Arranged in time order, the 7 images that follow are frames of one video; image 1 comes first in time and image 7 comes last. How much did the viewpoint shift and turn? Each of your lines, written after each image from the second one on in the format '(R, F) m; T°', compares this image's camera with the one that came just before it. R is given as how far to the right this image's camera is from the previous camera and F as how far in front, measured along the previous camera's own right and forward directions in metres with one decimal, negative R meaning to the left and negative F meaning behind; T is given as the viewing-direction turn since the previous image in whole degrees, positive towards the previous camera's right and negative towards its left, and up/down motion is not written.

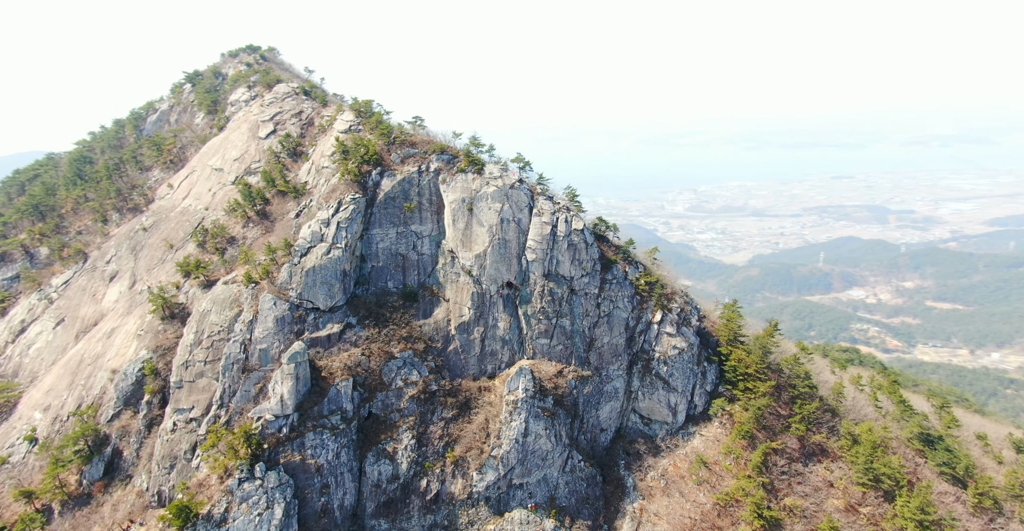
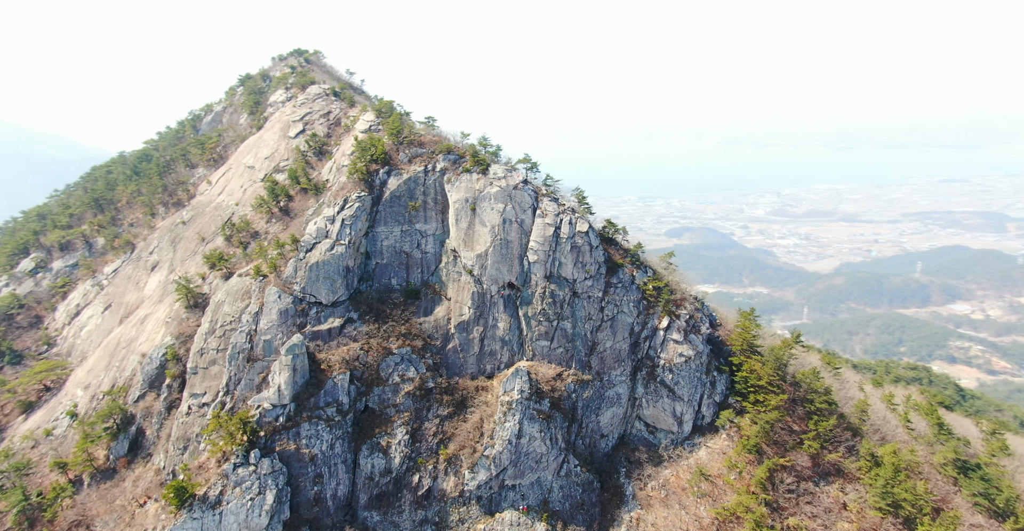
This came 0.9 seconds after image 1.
(+3.3, +0.4) m; -5°
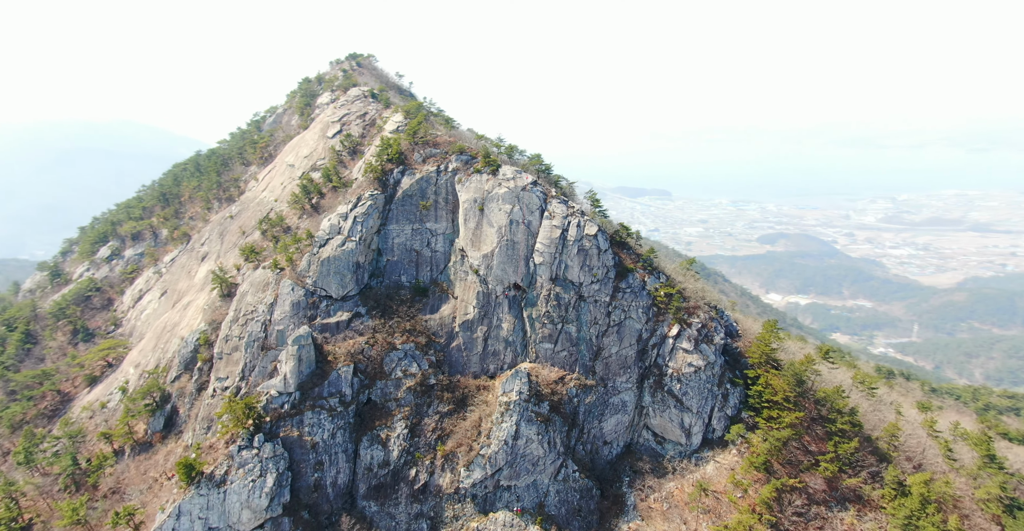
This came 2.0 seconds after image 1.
(+3.7, +0.3) m; -6°
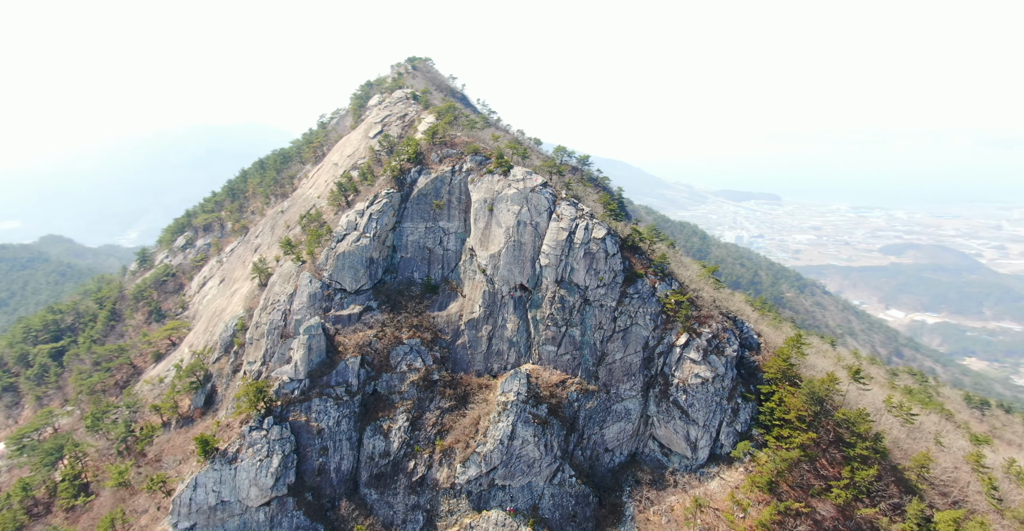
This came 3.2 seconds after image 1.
(+4.3, +0.1) m; -7°
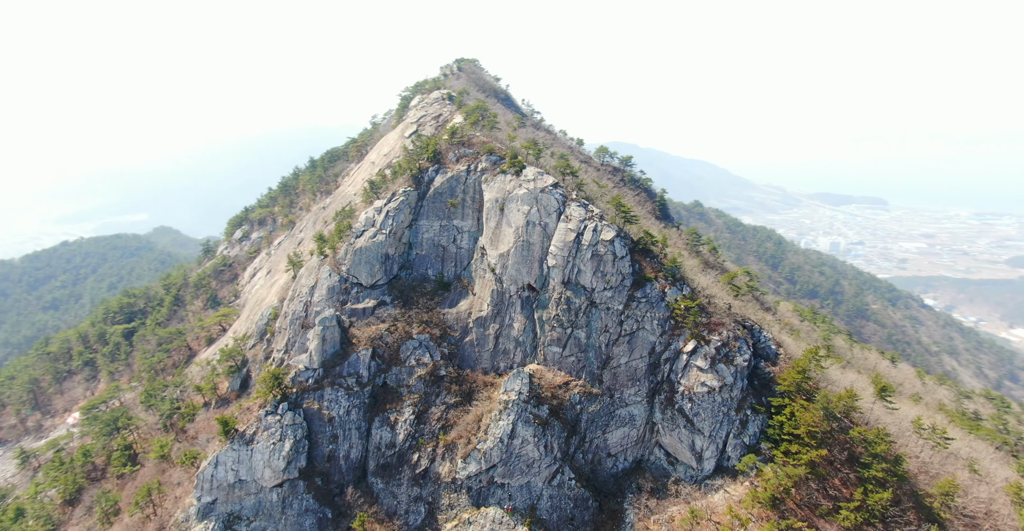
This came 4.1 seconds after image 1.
(+3.5, -0.1) m; -6°
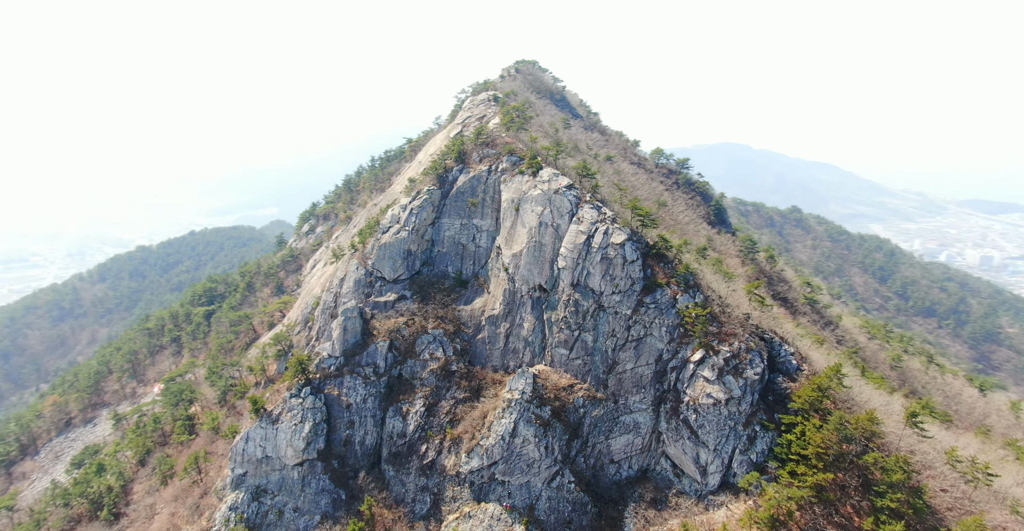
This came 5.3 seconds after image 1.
(+4.5, -0.1) m; -8°
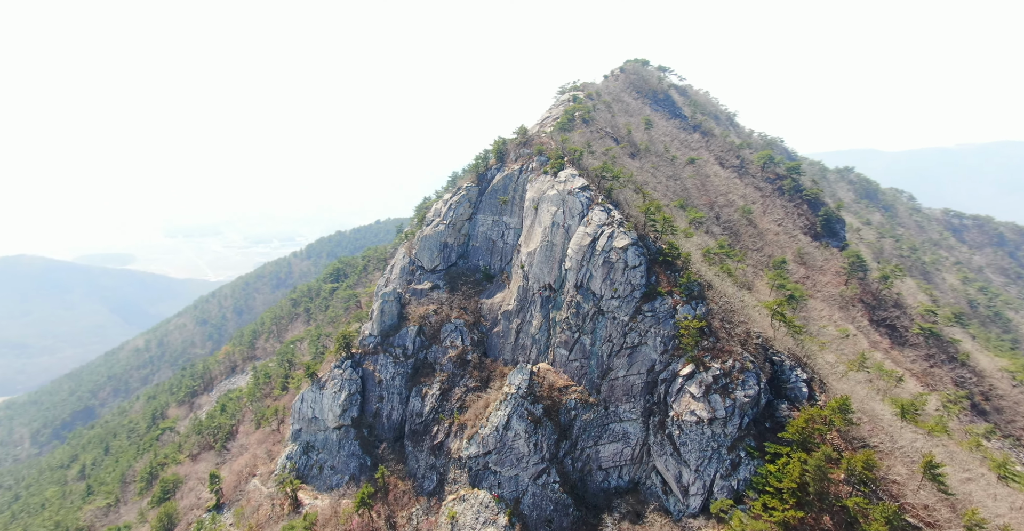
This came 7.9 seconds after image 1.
(+9.6, 0.0) m; -15°
